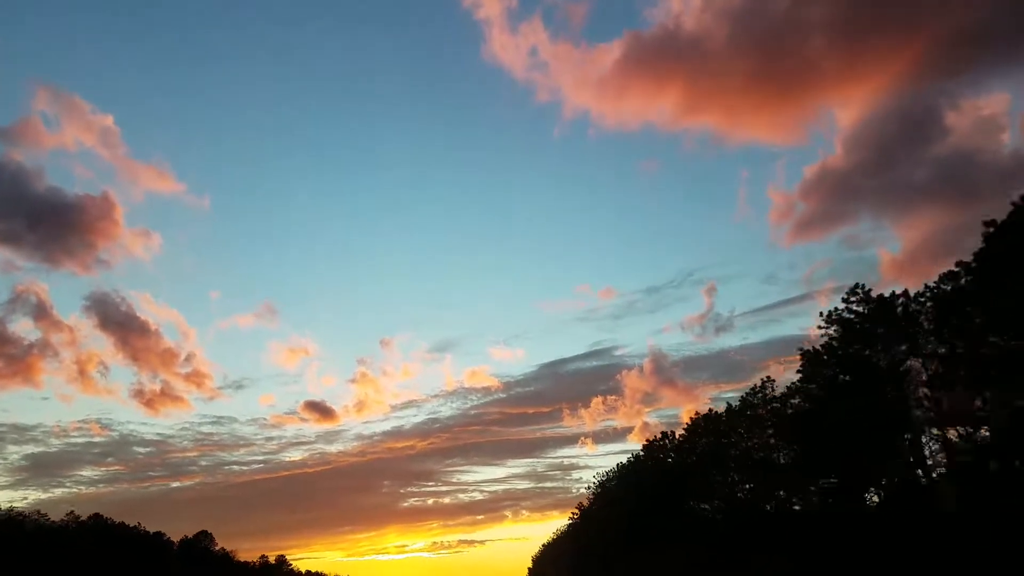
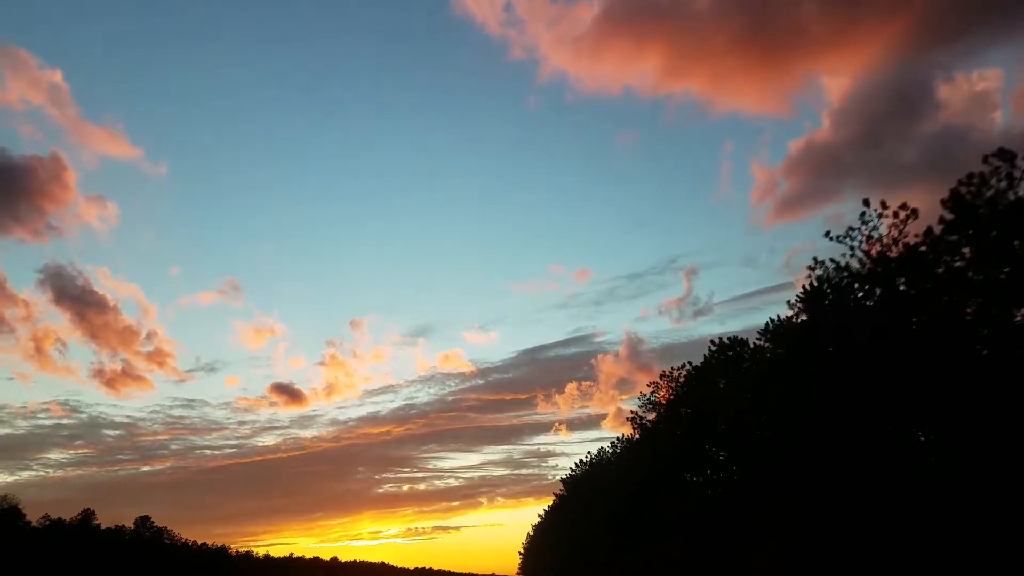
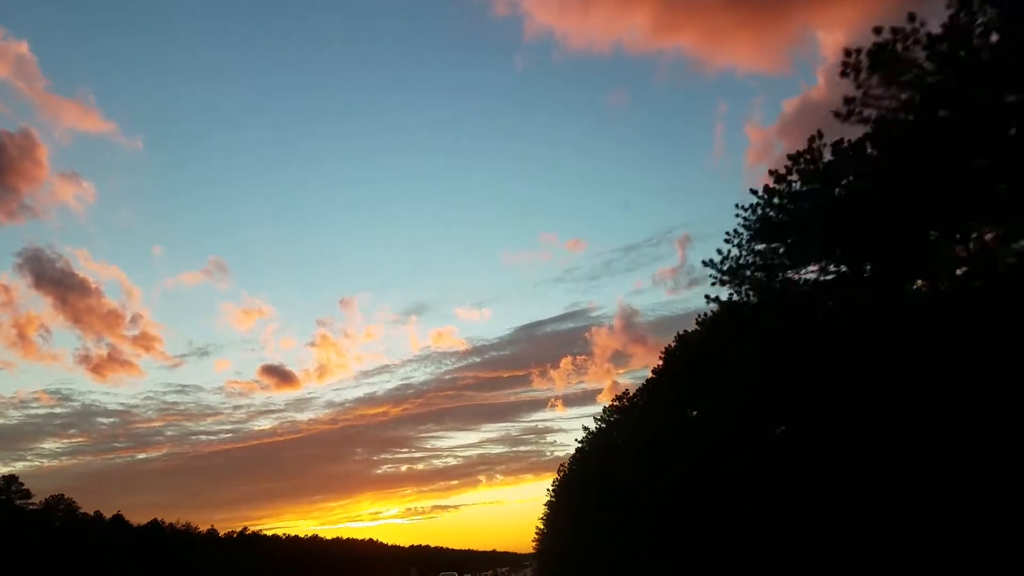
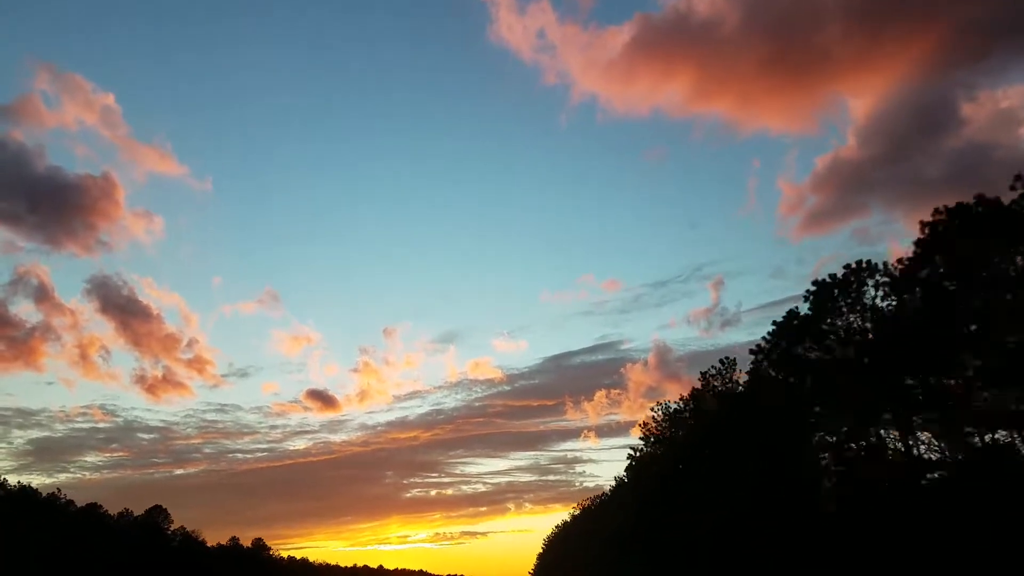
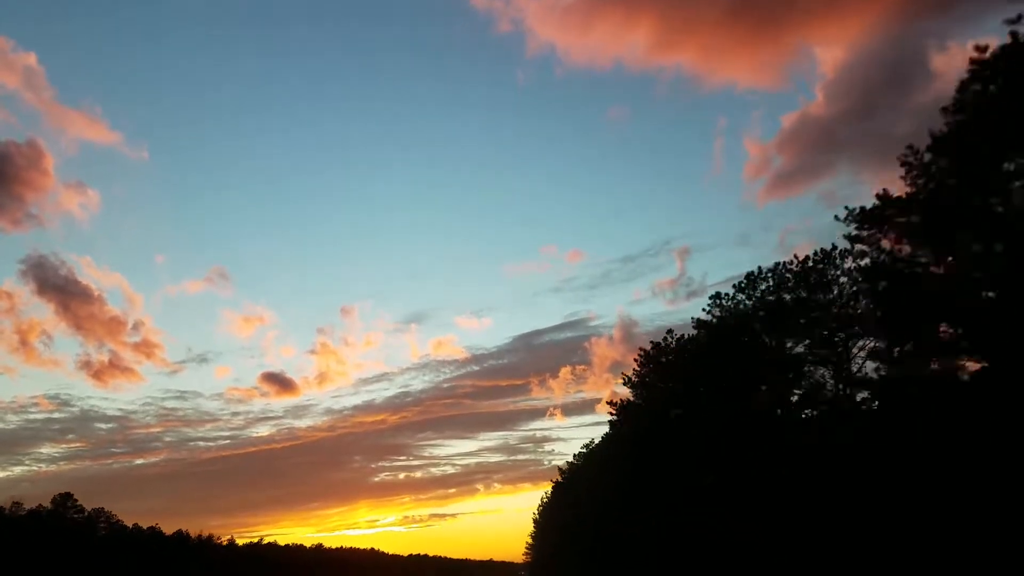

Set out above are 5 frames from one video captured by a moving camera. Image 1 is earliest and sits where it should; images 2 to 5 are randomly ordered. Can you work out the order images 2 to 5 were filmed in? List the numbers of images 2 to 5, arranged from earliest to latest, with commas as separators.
4, 2, 5, 3
